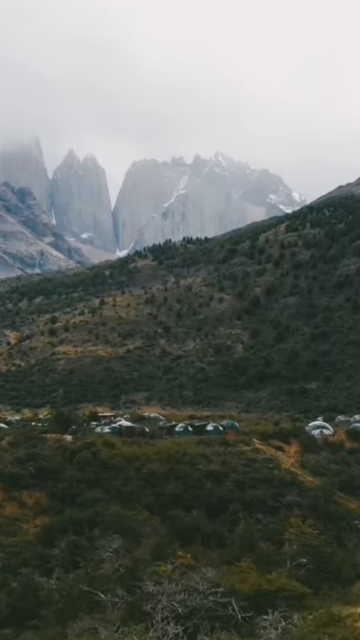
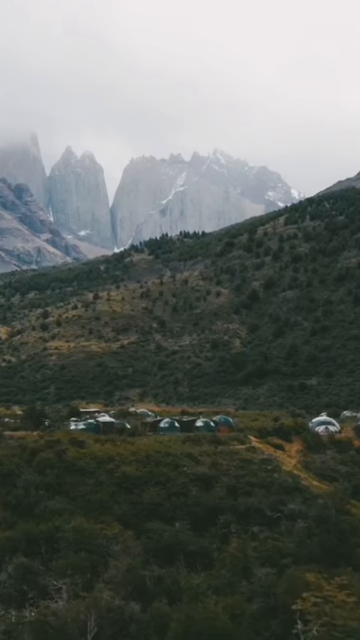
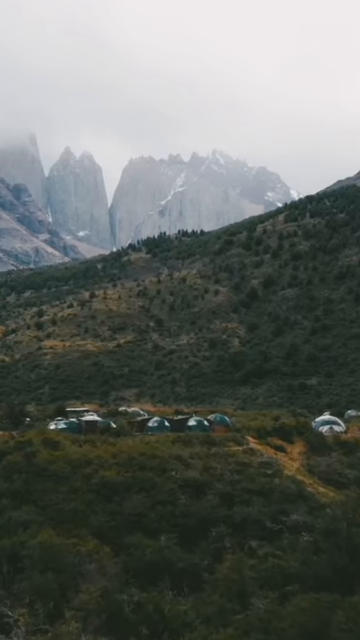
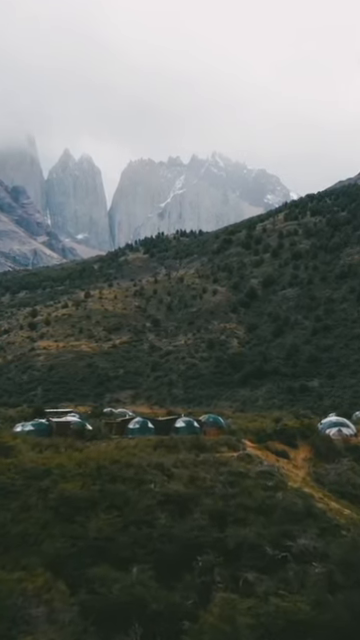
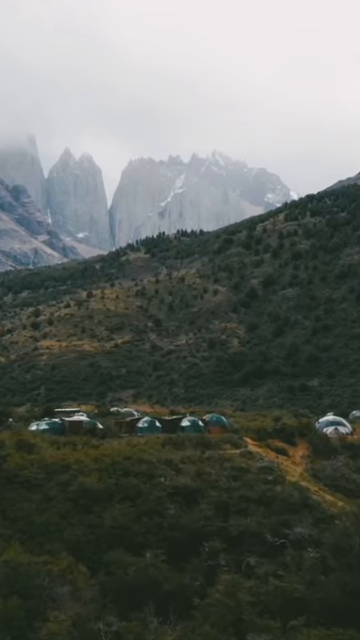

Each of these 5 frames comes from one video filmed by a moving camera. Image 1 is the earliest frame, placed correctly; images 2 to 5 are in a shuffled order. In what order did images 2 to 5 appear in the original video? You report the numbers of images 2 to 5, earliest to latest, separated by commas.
2, 3, 5, 4
